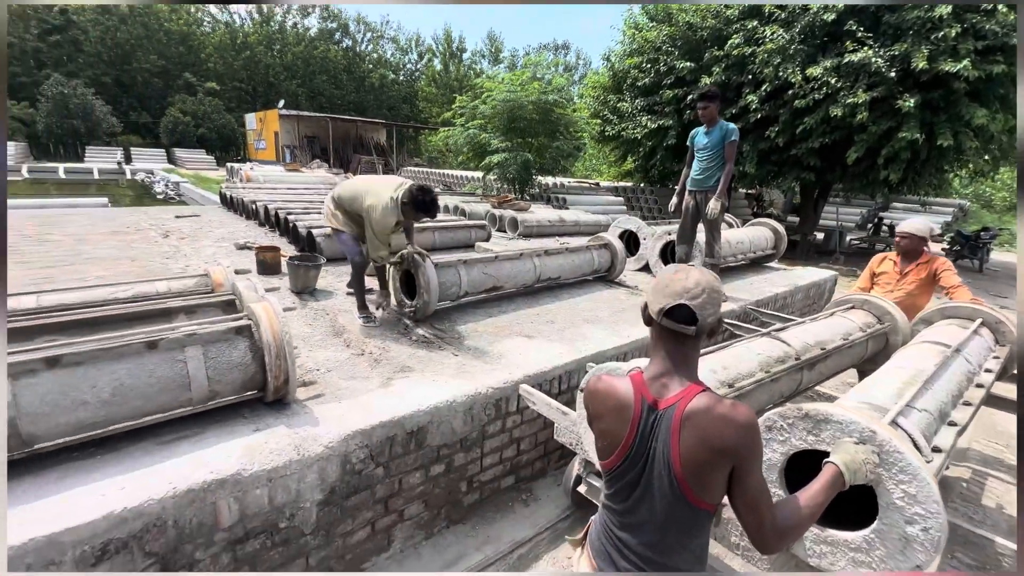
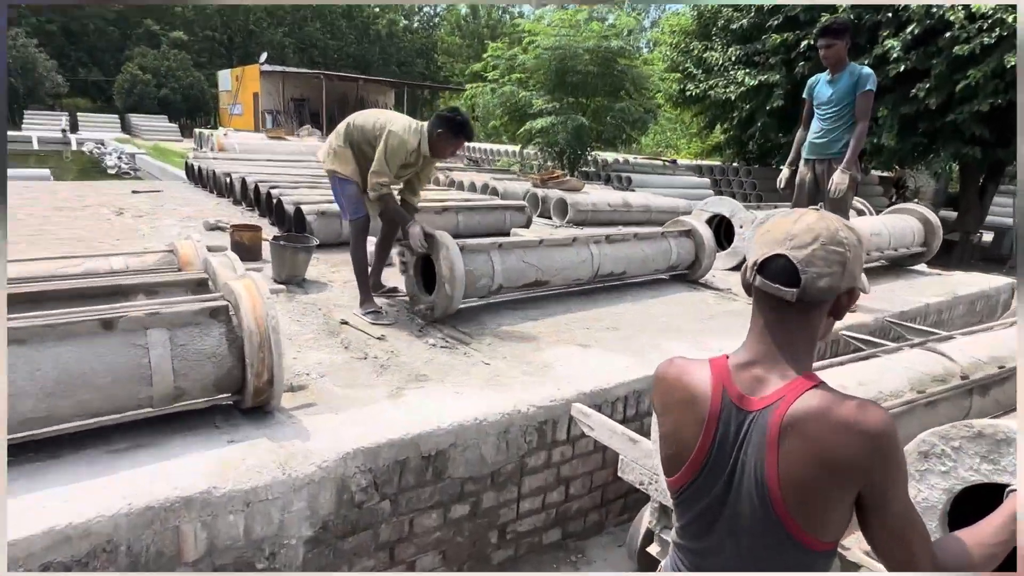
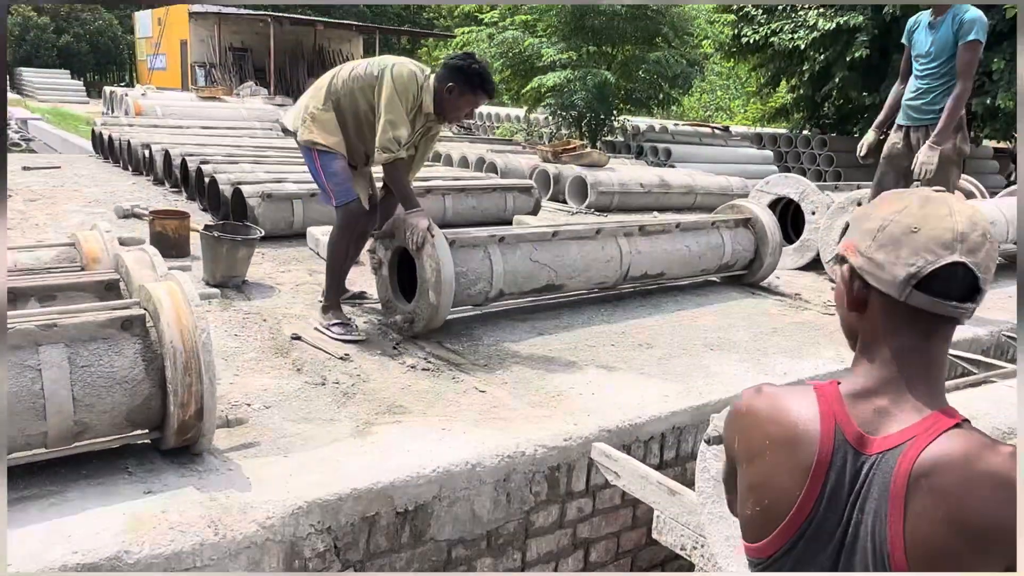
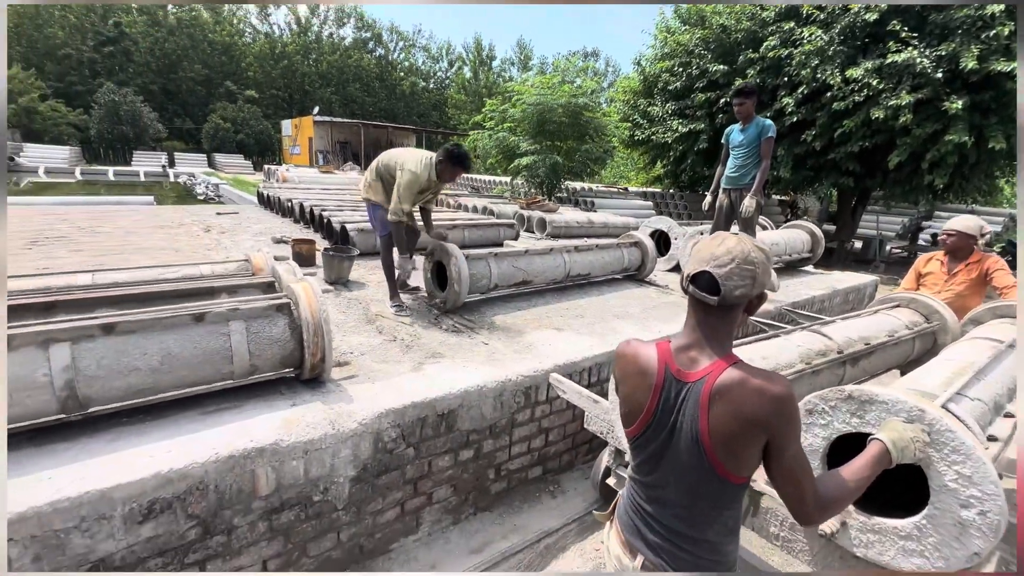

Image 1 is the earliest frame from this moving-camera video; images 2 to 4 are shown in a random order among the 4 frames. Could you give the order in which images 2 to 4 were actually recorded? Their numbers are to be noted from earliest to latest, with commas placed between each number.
4, 2, 3
